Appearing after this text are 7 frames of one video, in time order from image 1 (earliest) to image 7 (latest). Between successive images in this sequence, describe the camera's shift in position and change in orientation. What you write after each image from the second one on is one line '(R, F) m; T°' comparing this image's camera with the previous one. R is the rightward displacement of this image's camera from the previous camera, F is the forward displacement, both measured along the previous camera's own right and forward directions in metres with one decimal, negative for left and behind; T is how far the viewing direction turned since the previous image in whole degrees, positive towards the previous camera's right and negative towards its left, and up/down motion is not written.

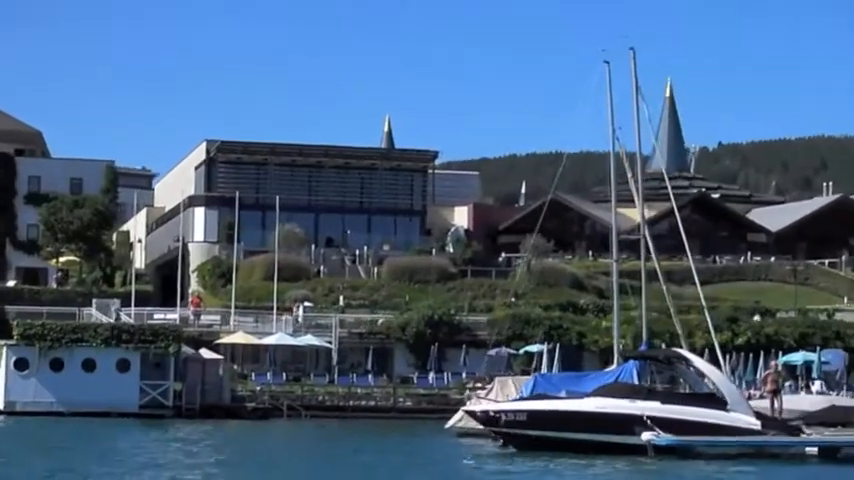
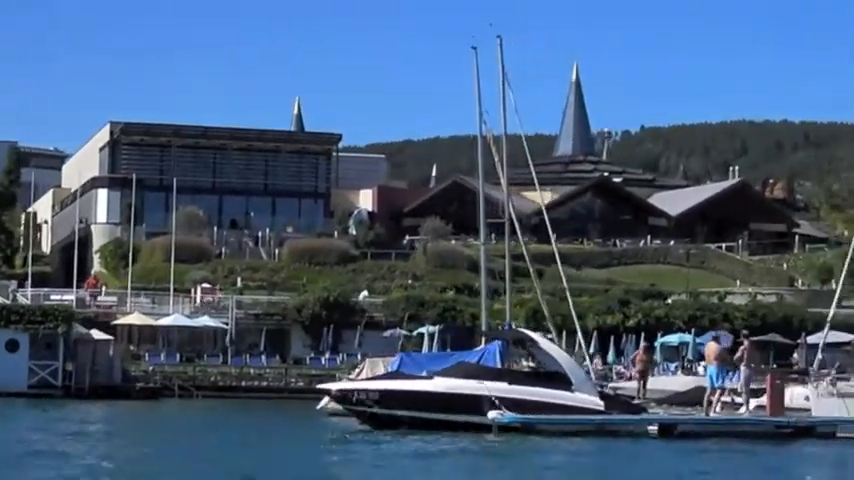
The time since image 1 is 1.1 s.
(+1.1, -0.8) m; +2°
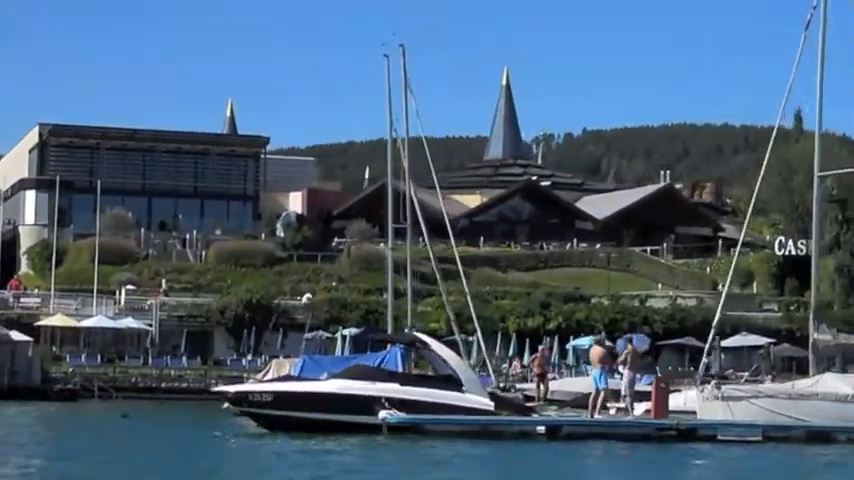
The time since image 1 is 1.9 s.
(+0.8, -0.6) m; +2°
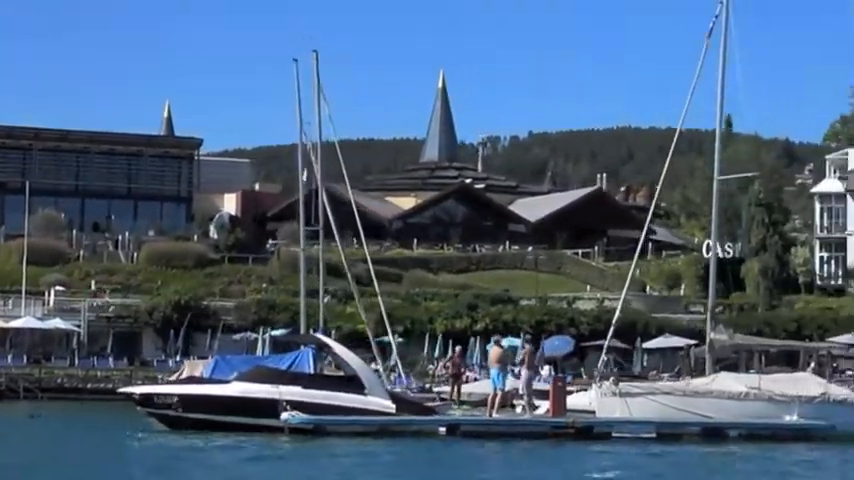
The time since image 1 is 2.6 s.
(+0.7, -0.5) m; +2°
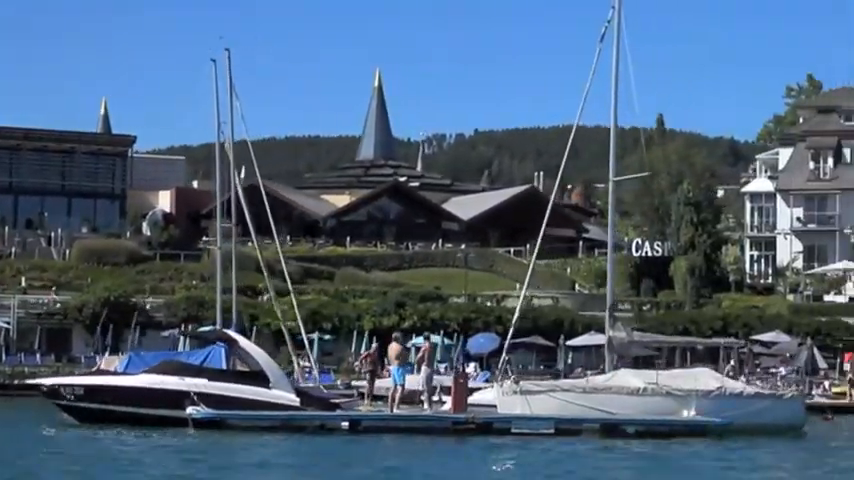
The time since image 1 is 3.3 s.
(+0.7, -0.5) m; +2°
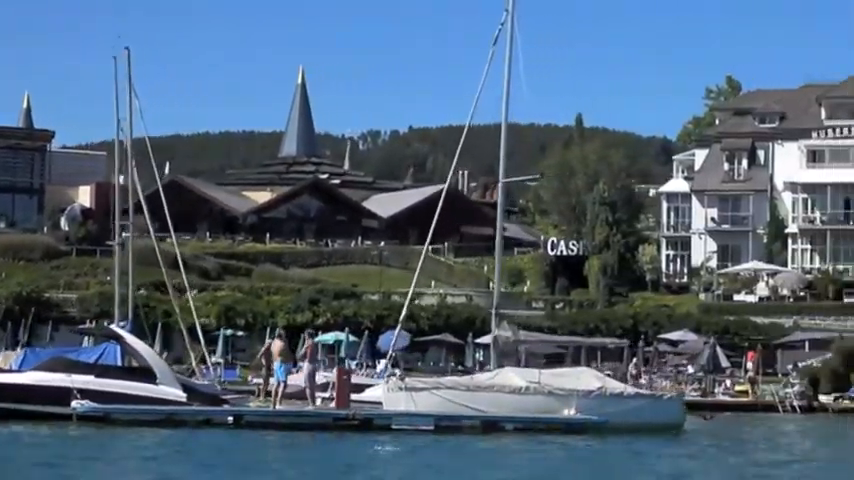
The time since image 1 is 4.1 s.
(+0.8, -0.6) m; +2°
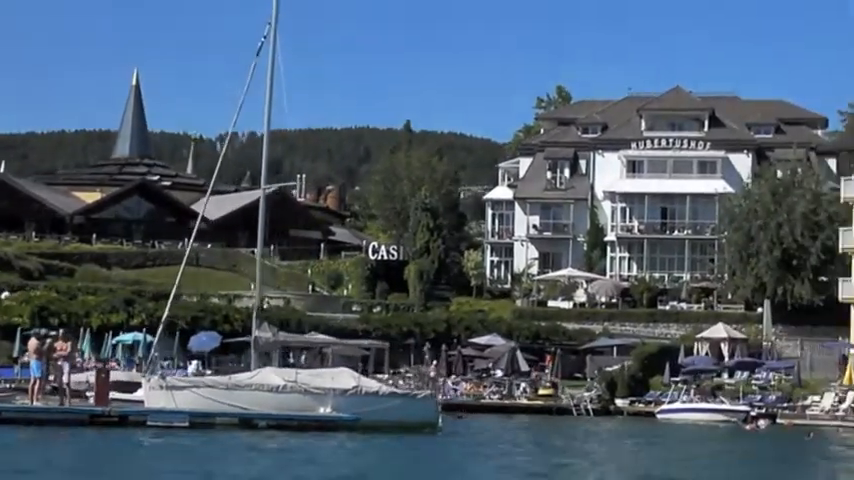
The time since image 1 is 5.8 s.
(+1.7, -1.2) m; +4°
